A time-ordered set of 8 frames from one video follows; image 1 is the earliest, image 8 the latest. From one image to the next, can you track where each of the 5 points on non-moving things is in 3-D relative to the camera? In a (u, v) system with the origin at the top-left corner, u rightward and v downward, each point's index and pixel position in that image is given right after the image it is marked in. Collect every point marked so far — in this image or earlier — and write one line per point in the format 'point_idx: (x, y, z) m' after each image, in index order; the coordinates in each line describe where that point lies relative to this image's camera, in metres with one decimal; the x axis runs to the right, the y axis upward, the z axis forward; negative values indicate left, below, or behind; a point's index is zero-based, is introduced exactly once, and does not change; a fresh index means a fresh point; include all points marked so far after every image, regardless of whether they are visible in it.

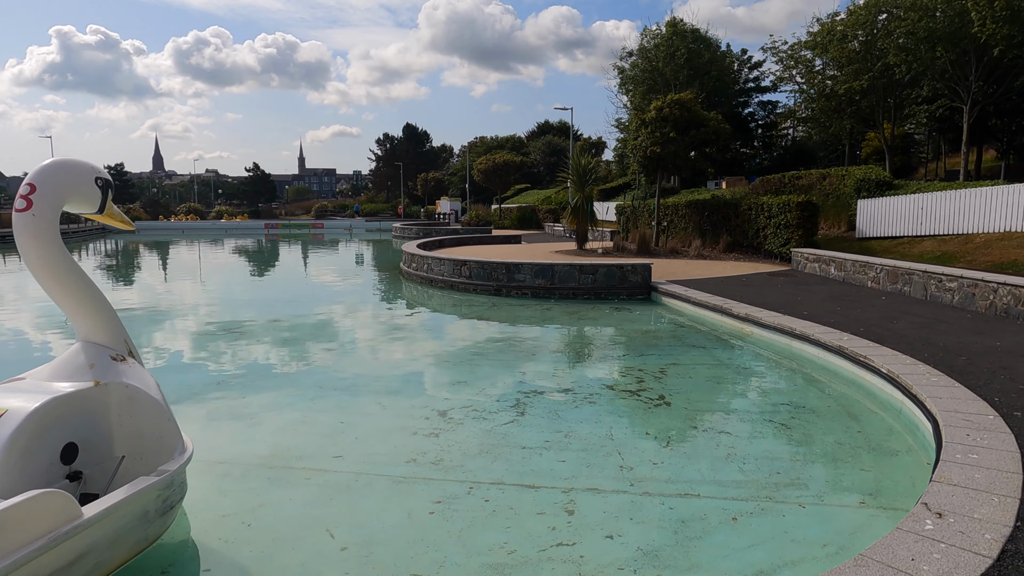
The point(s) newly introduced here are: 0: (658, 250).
0: (+4.0, +1.1, +18.4) m
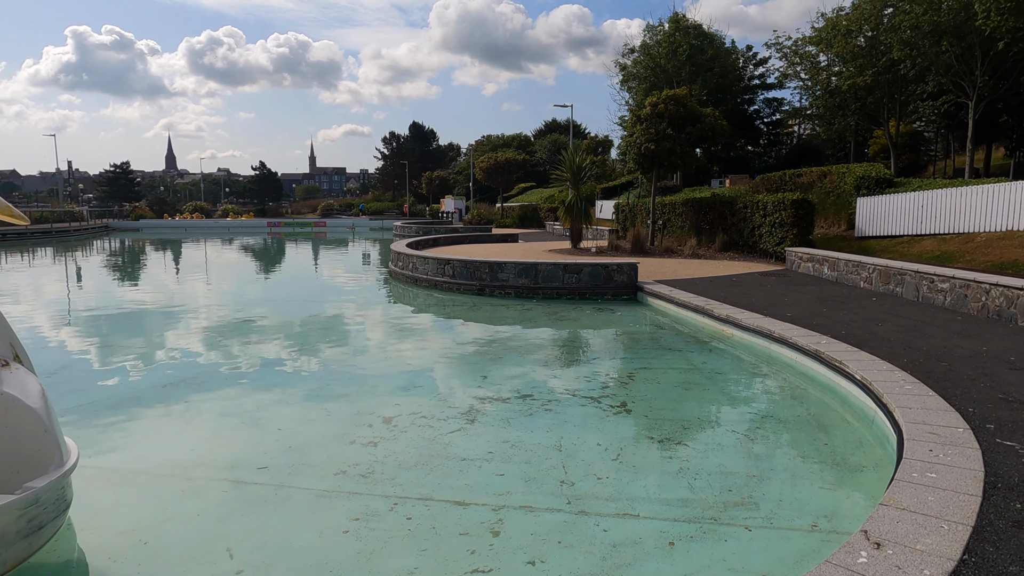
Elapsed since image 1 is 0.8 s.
0: (+3.8, +1.1, +18.1) m
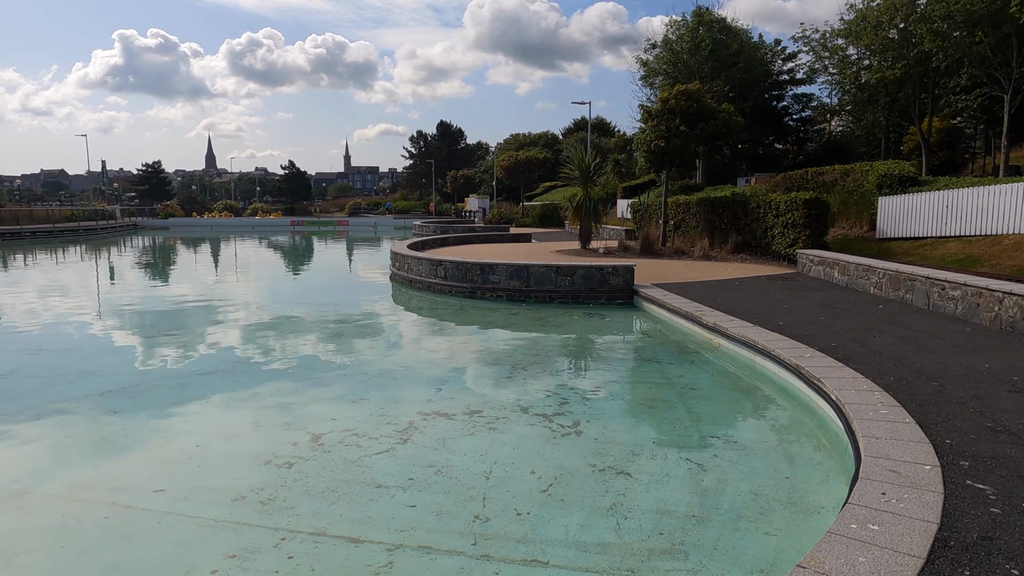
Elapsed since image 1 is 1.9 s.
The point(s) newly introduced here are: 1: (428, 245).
0: (+4.0, +1.0, +17.5) m
1: (-2.4, +1.3, +19.4) m
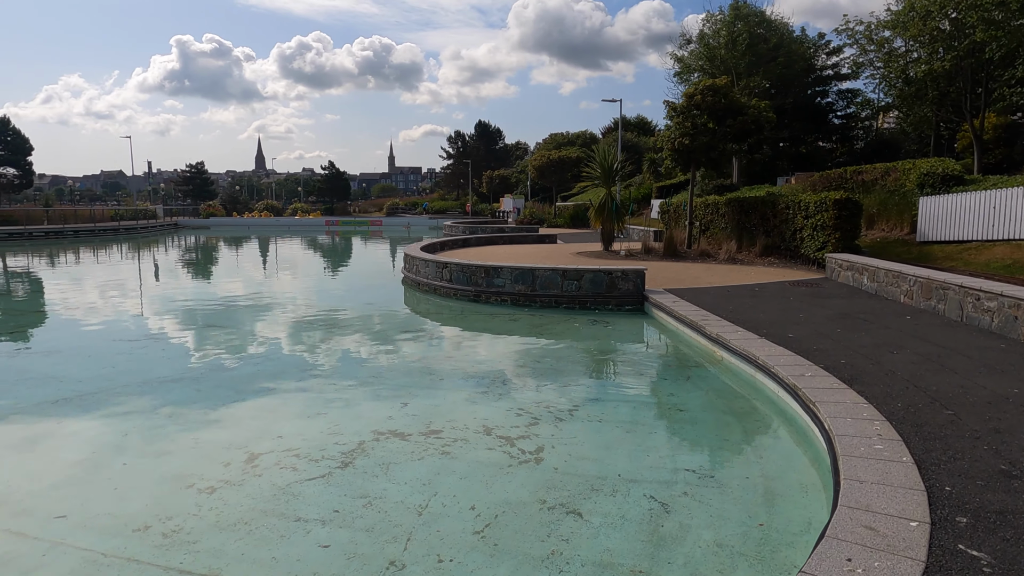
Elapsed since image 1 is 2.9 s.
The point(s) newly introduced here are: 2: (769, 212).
0: (+4.4, +0.9, +16.7) m
1: (-1.8, +1.2, +19.1) m
2: (+5.9, +1.7, +15.2) m
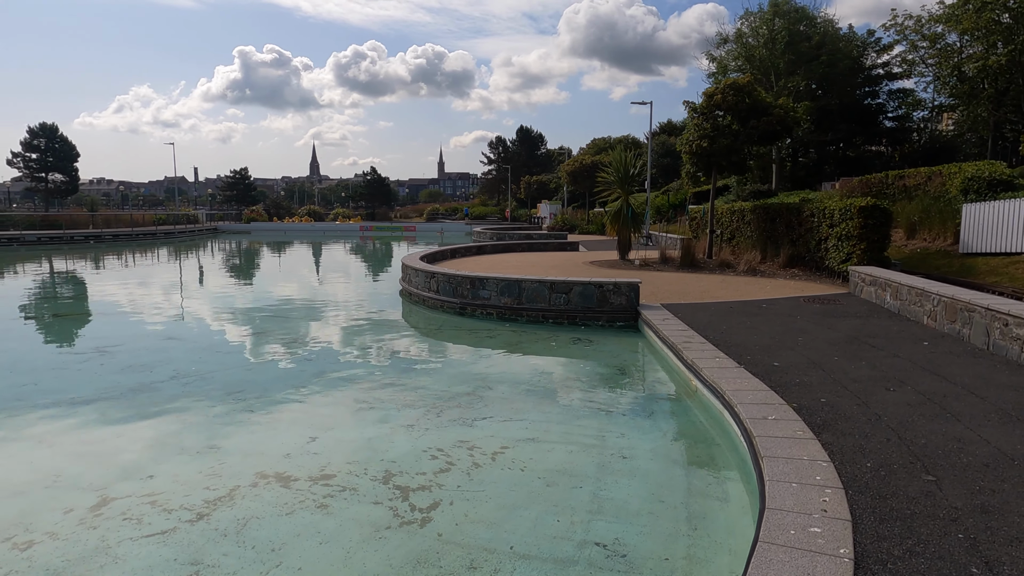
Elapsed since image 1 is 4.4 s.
0: (+4.6, +0.6, +15.7) m
1: (-1.5, +1.0, +18.5) m
2: (+6.0, +1.4, +14.0) m
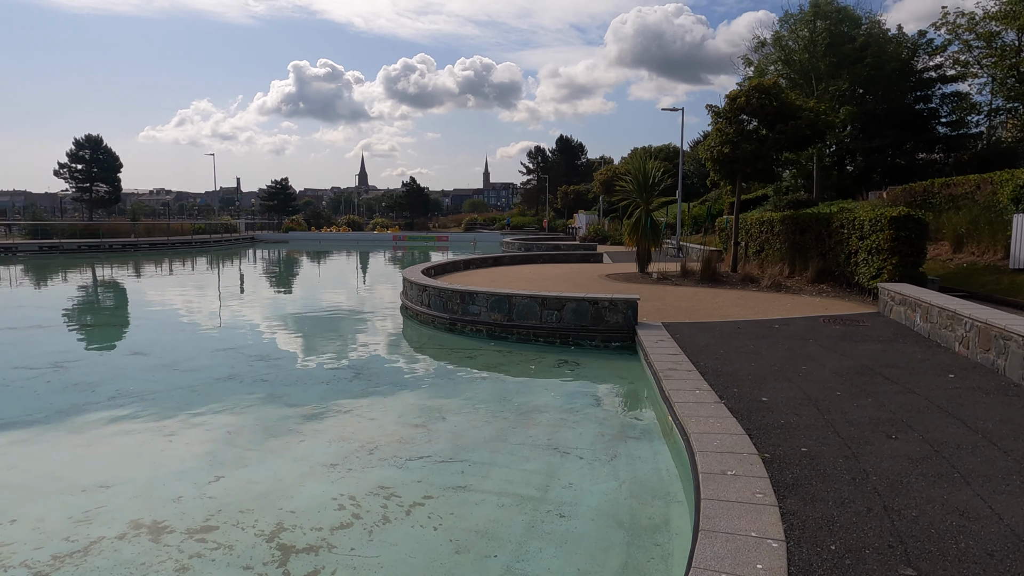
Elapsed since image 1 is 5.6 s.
0: (+4.9, +0.3, +14.7) m
1: (-1.0, +0.6, +17.9) m
2: (+6.1, +1.1, +13.0) m
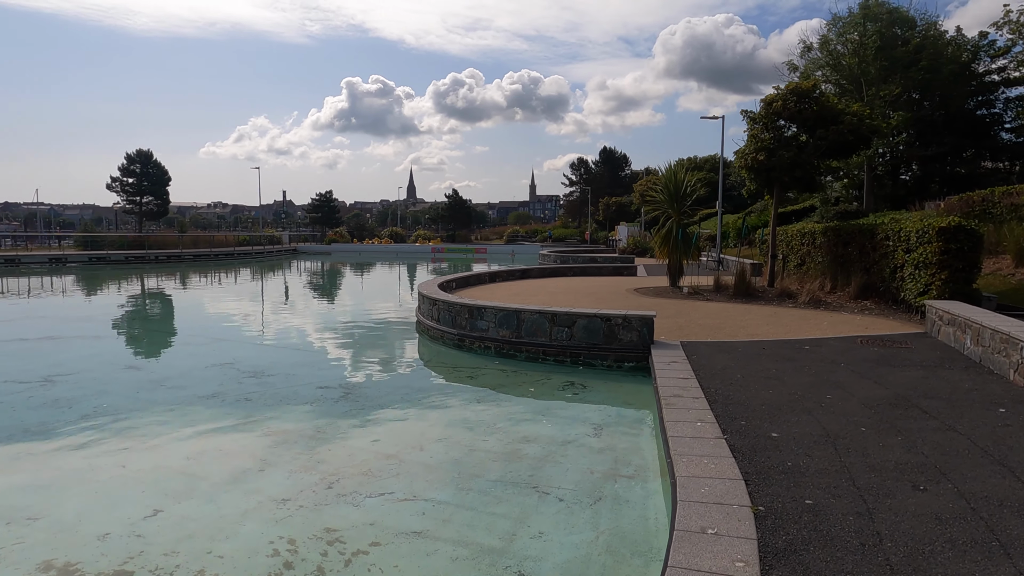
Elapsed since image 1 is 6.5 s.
0: (+5.4, -0.1, +13.9) m
1: (-0.3, +0.3, +17.4) m
2: (+6.5, +0.8, +12.1) m
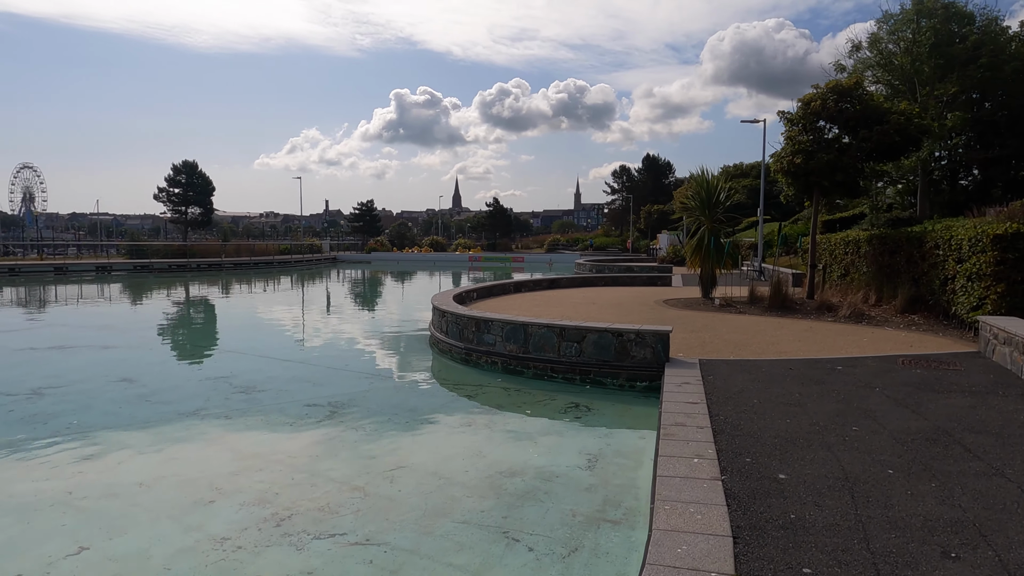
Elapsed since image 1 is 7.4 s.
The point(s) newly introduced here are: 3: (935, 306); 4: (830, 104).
0: (+5.8, -0.3, +13.0) m
1: (+0.4, 0.0, +16.9) m
2: (+6.8, +0.6, +11.1) m
3: (+6.7, -0.3, +10.5) m
4: (+6.1, +3.4, +12.7) m
